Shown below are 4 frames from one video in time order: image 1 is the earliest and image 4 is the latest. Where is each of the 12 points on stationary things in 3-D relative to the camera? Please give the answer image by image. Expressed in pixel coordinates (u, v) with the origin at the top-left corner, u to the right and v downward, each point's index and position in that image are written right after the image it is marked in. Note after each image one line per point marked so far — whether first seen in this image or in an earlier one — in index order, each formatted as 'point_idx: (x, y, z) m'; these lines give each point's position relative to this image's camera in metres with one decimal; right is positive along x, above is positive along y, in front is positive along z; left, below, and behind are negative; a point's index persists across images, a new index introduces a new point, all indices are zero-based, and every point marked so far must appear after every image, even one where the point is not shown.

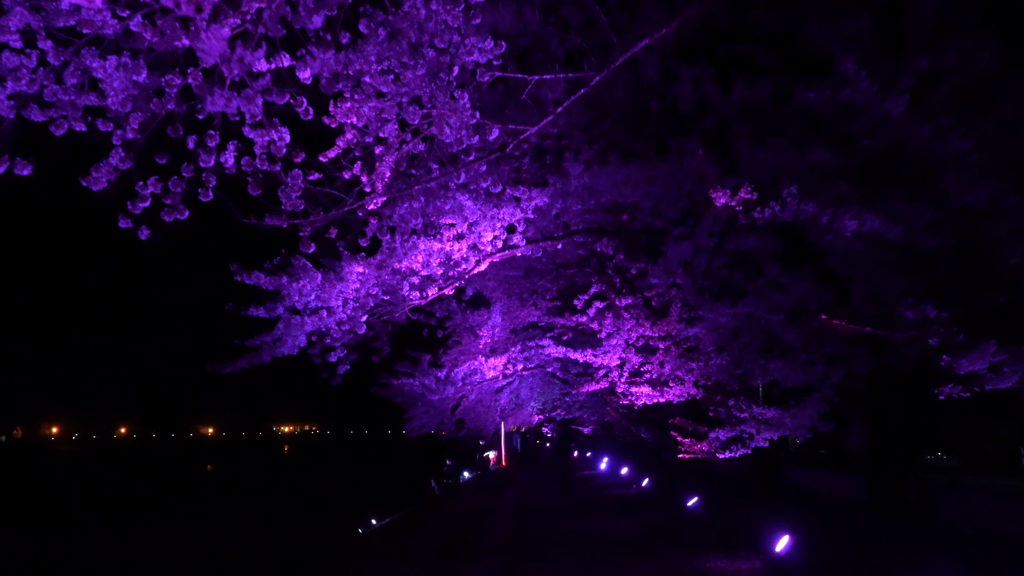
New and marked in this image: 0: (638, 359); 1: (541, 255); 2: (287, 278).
0: (+1.8, -1.0, +14.9) m
1: (+0.3, +0.4, +13.1) m
2: (-1.9, +0.1, +8.7) m
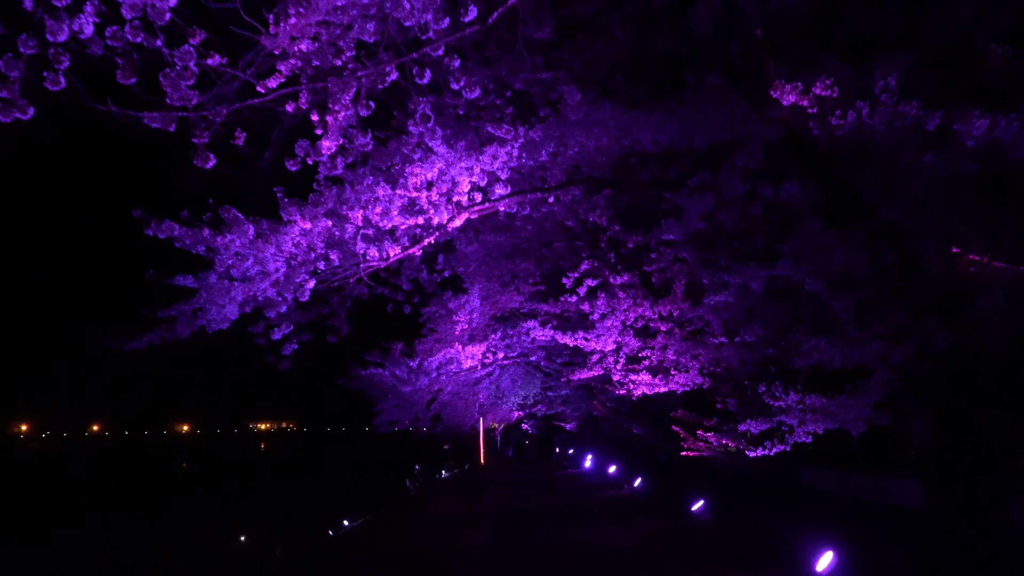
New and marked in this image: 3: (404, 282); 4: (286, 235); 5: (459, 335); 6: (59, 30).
0: (+1.6, -0.7, +13.2) m
1: (+0.1, +0.7, +11.3) m
2: (-2.0, +0.4, +6.9) m
3: (-1.0, 0.0, +9.9) m
4: (-1.5, +0.4, +7.1) m
5: (-0.8, -0.7, +15.9) m
6: (-1.8, +1.0, +4.2) m
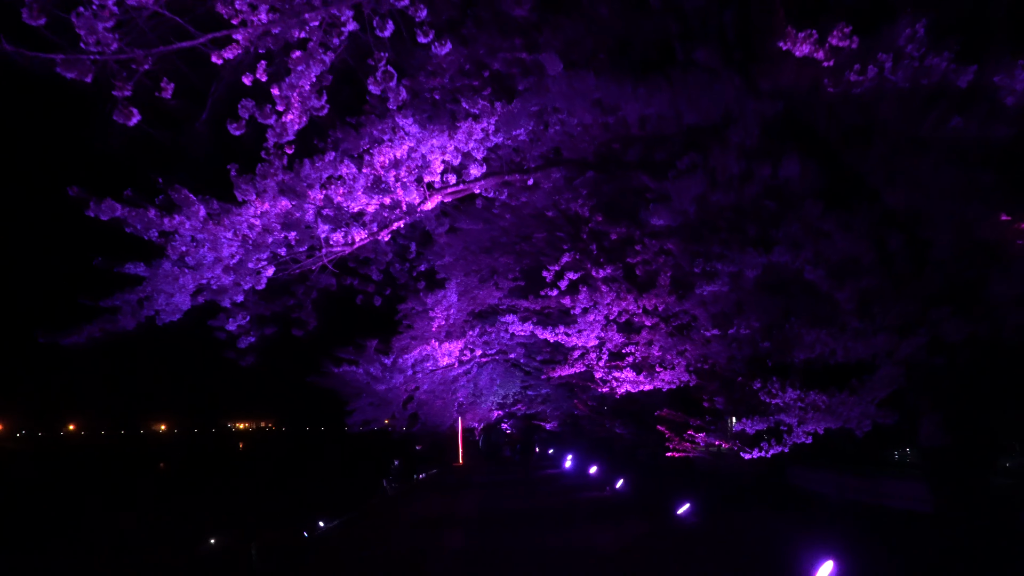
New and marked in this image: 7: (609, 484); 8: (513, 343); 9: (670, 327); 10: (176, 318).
0: (+1.3, -0.6, +12.6) m
1: (-0.1, +0.8, +10.7) m
2: (-2.1, +0.4, +6.3) m
3: (-1.2, +0.1, +9.3) m
4: (-1.7, +0.4, +6.5) m
5: (-1.1, -0.6, +15.4) m
6: (-1.9, +1.1, +3.5) m
7: (+1.7, -3.4, +18.2) m
8: (0.0, -0.9, +17.4) m
9: (+1.8, -0.4, +12.0) m
10: (-2.2, -0.2, +6.9) m
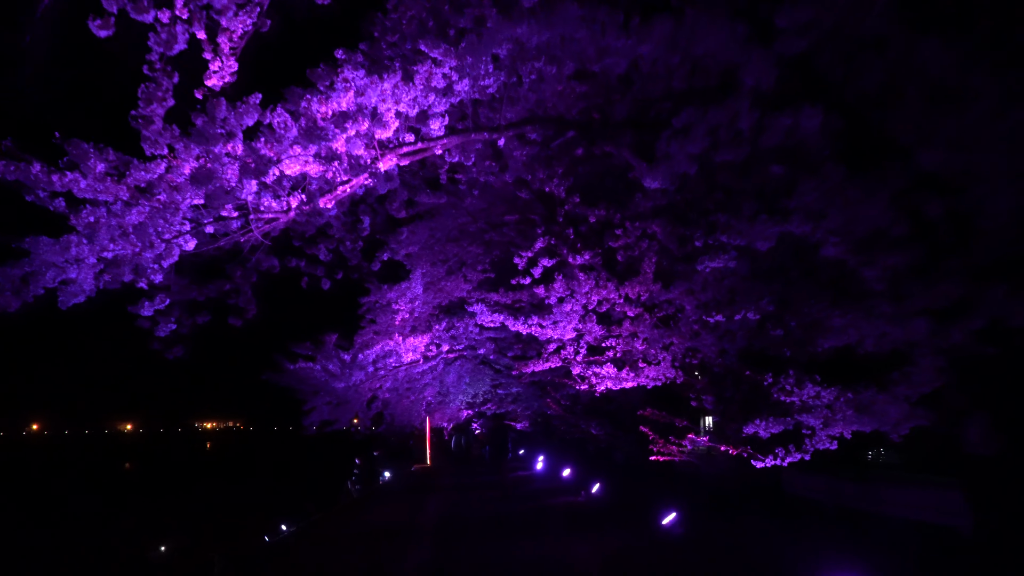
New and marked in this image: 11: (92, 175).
0: (+0.9, -0.5, +11.5) m
1: (-0.4, +0.9, +9.6) m
2: (-2.3, +0.6, +5.1) m
3: (-1.5, +0.3, +8.1) m
4: (-1.9, +0.6, +5.4) m
5: (-1.5, -0.5, +14.2) m
6: (-2.0, +1.2, +2.4) m
7: (+1.2, -3.3, +17.1) m
8: (-0.5, -0.8, +16.2) m
9: (+1.5, -0.3, +10.9) m
10: (-2.4, 0.0, +5.7) m
11: (-2.1, +0.6, +5.2) m
